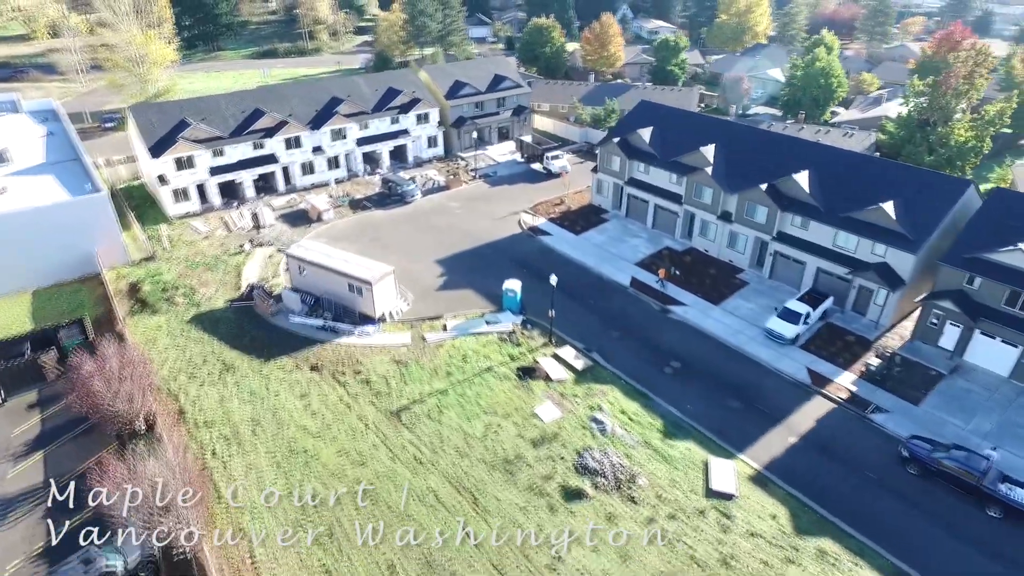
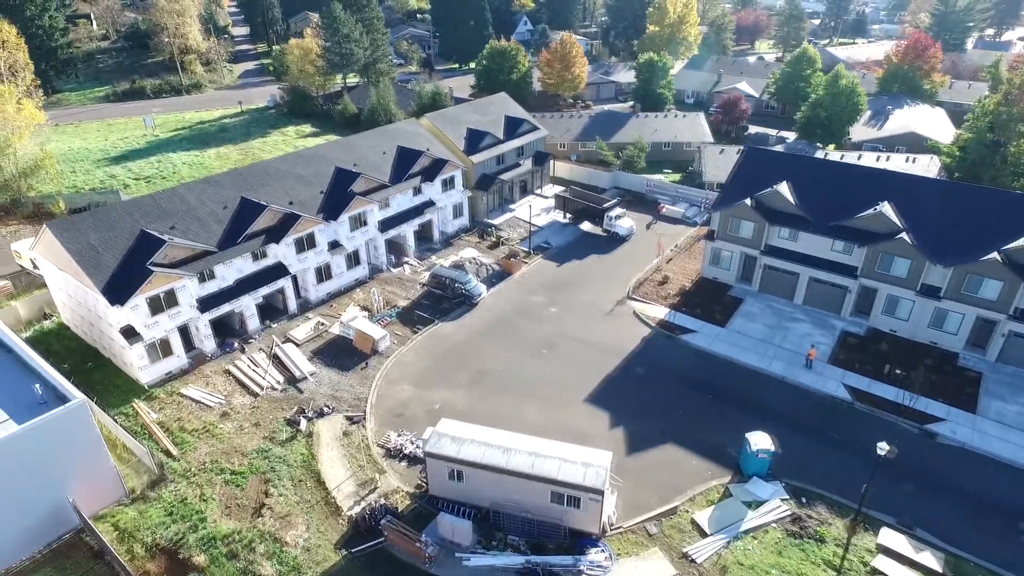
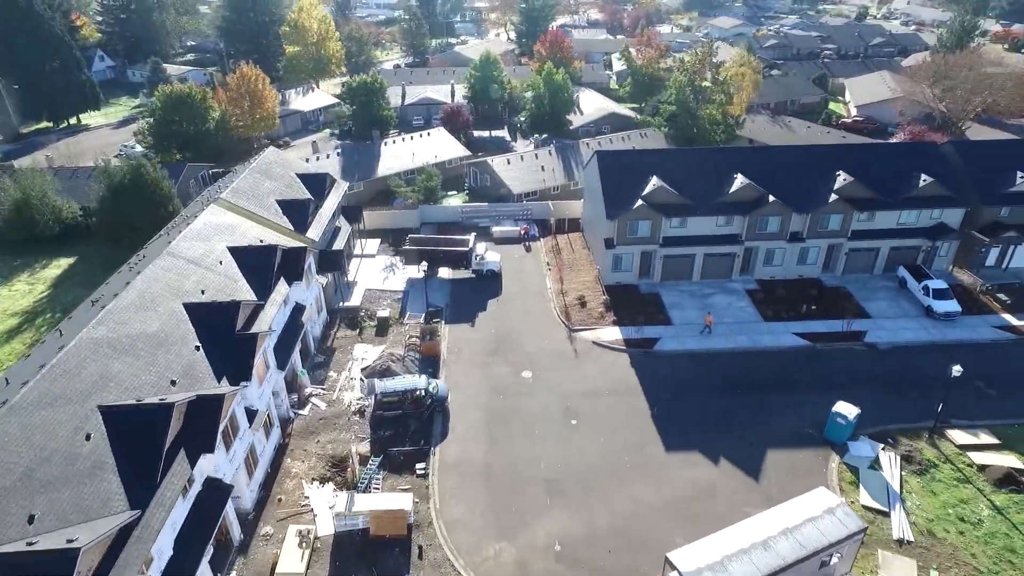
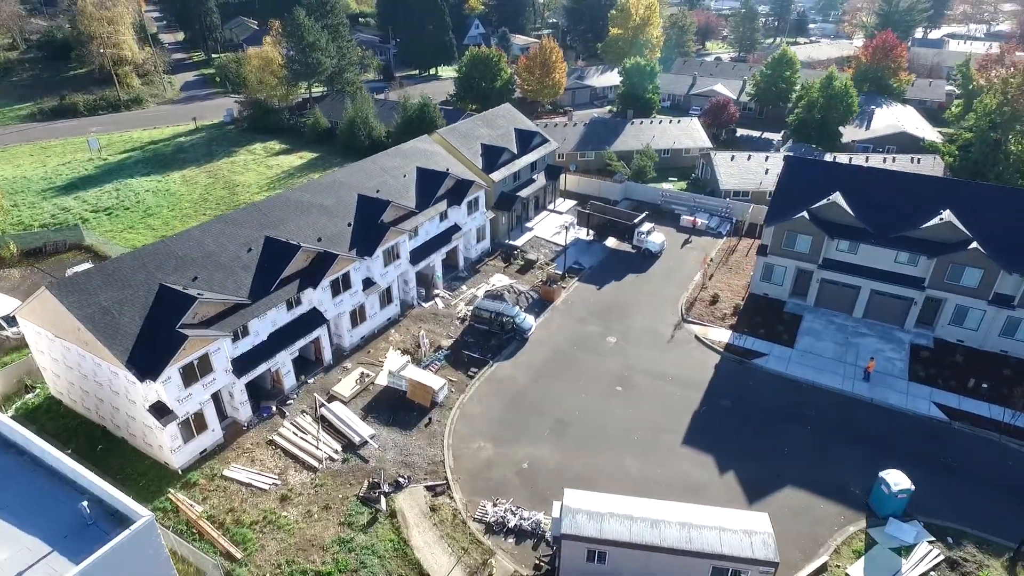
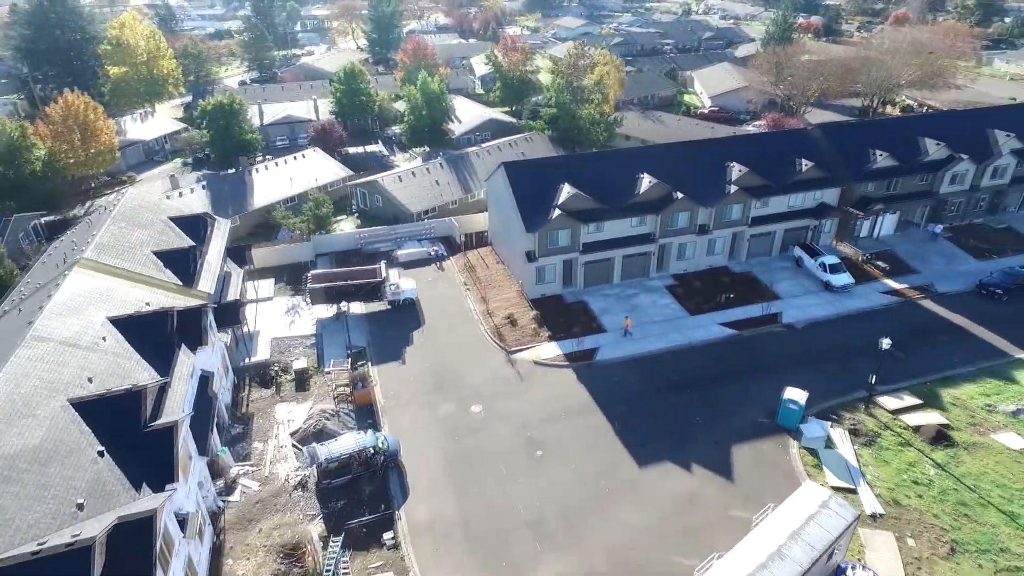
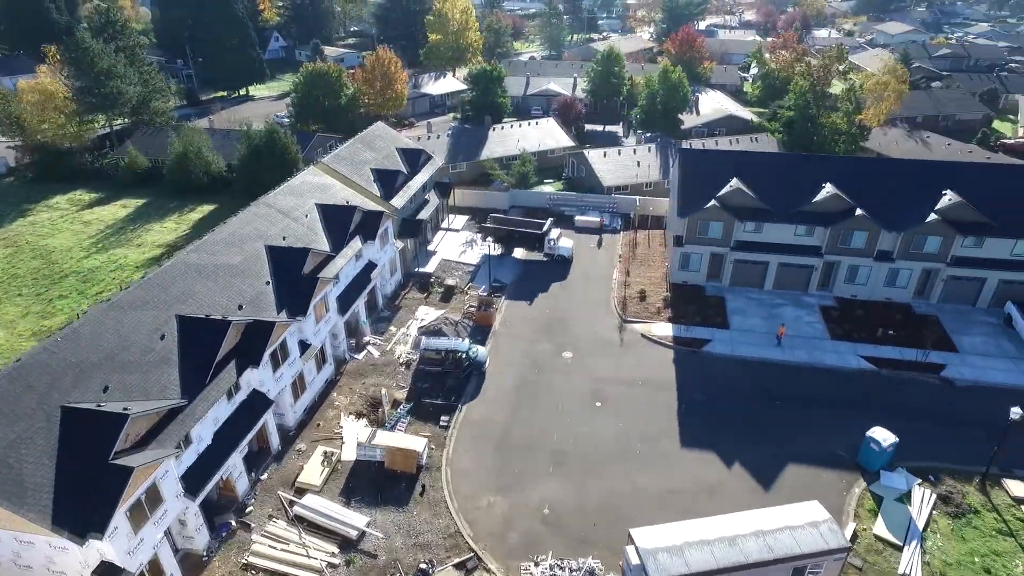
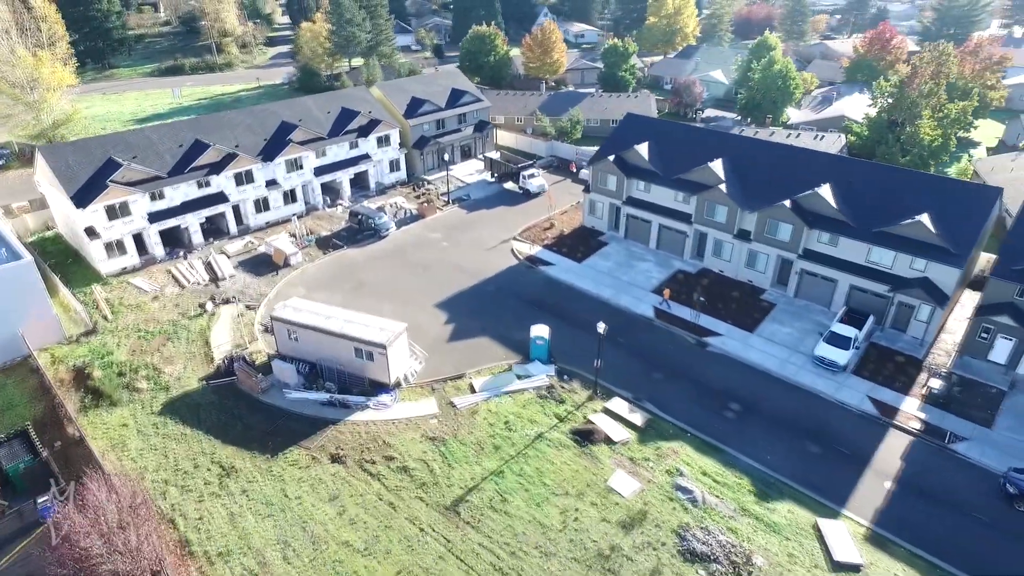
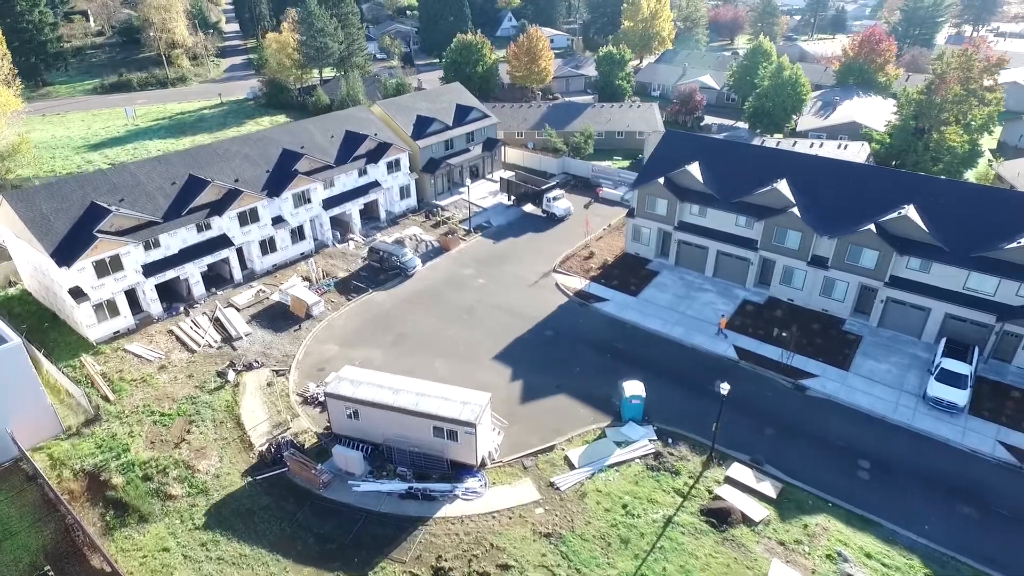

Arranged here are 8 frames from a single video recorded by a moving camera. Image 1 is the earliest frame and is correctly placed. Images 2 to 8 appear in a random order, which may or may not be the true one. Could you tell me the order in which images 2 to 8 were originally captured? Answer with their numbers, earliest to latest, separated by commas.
7, 8, 2, 4, 6, 3, 5
